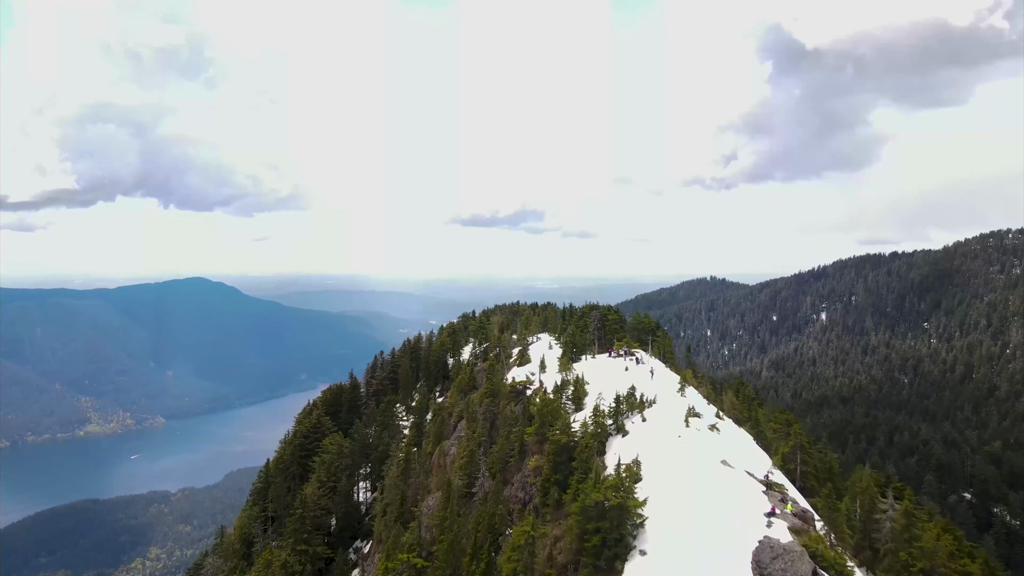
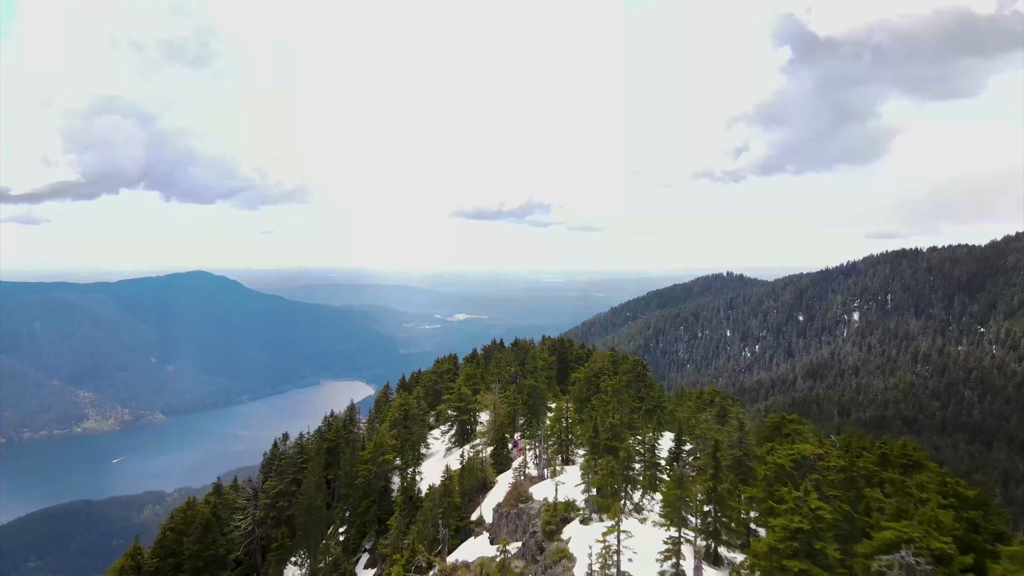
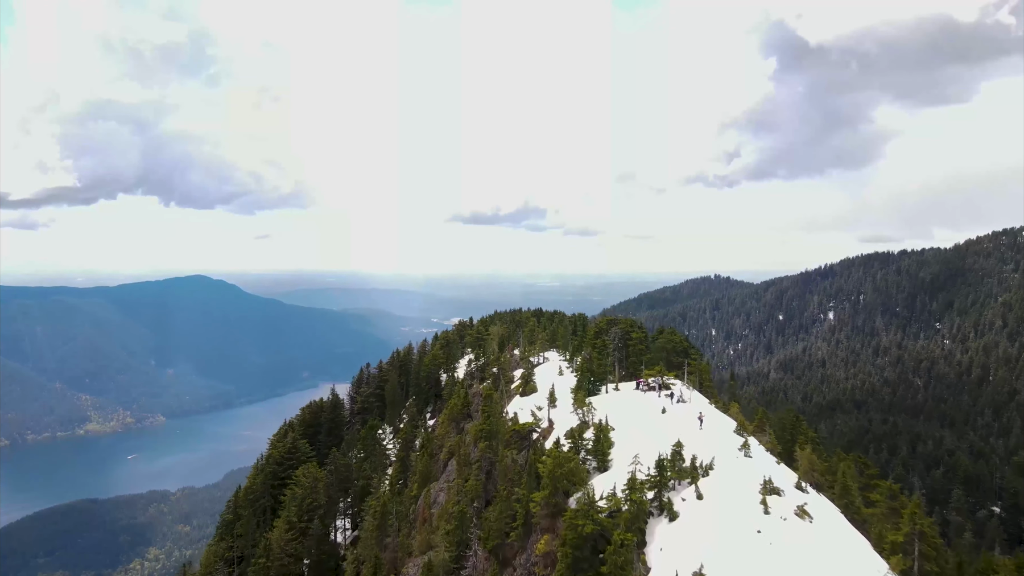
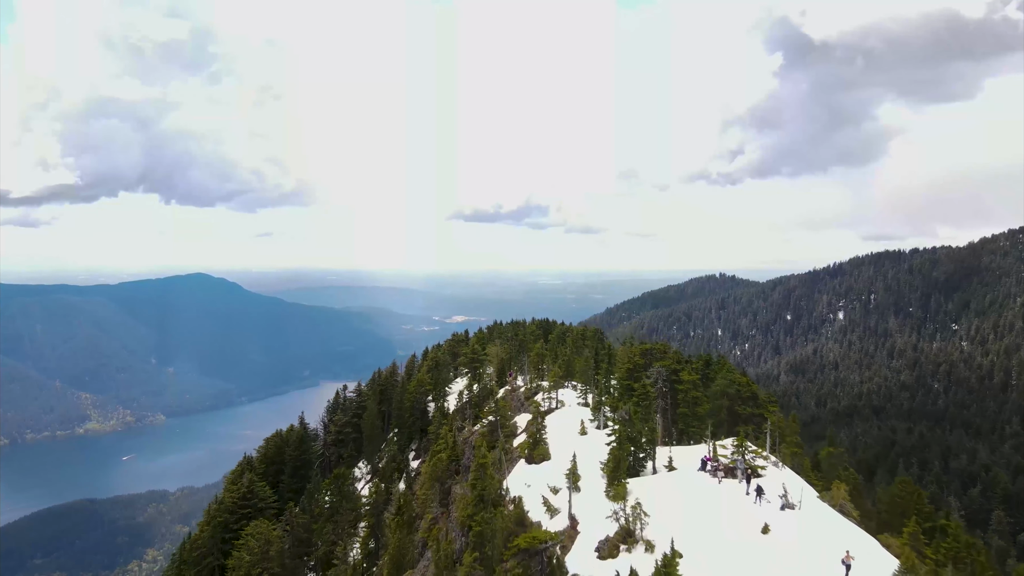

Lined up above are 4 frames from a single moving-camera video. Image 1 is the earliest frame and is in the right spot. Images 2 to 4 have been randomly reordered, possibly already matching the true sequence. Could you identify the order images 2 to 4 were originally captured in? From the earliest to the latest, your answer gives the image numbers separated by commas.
3, 4, 2
